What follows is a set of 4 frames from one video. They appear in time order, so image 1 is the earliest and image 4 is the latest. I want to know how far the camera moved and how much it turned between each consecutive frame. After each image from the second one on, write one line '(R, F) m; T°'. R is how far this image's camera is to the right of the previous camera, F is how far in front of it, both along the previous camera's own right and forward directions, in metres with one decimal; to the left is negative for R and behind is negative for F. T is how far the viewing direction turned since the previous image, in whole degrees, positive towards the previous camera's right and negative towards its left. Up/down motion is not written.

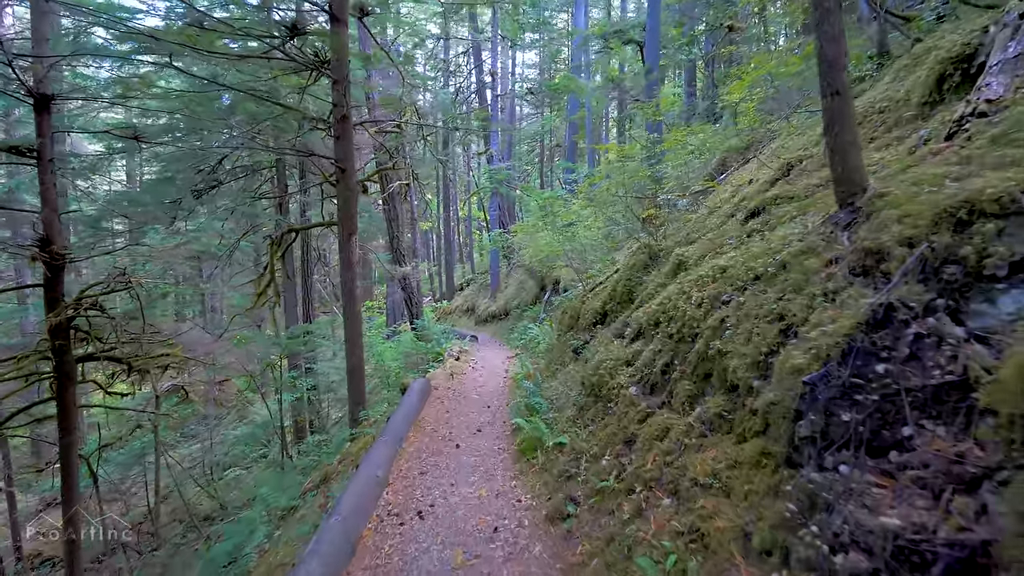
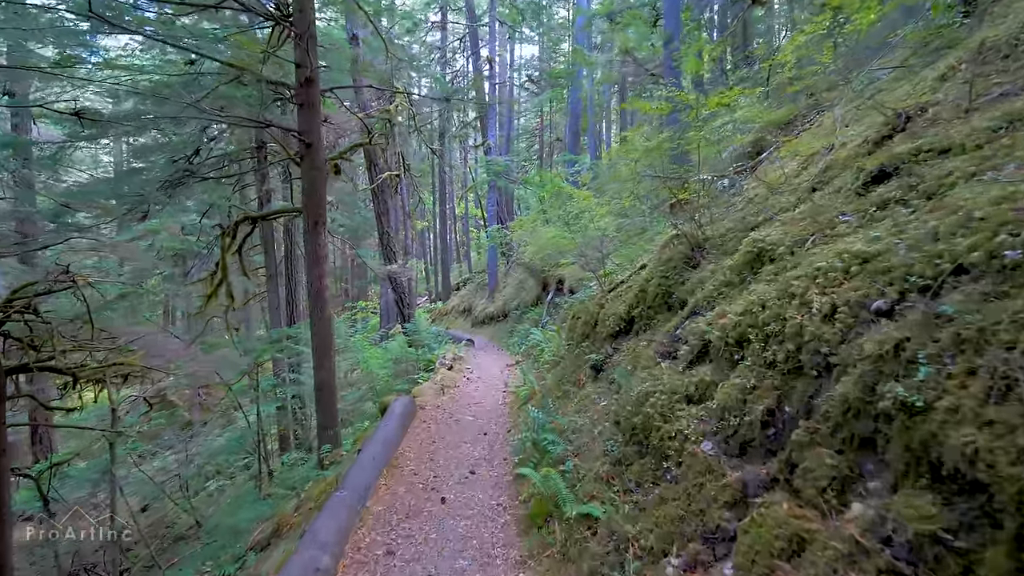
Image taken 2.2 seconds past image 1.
(0.0, +1.4) m; 0°
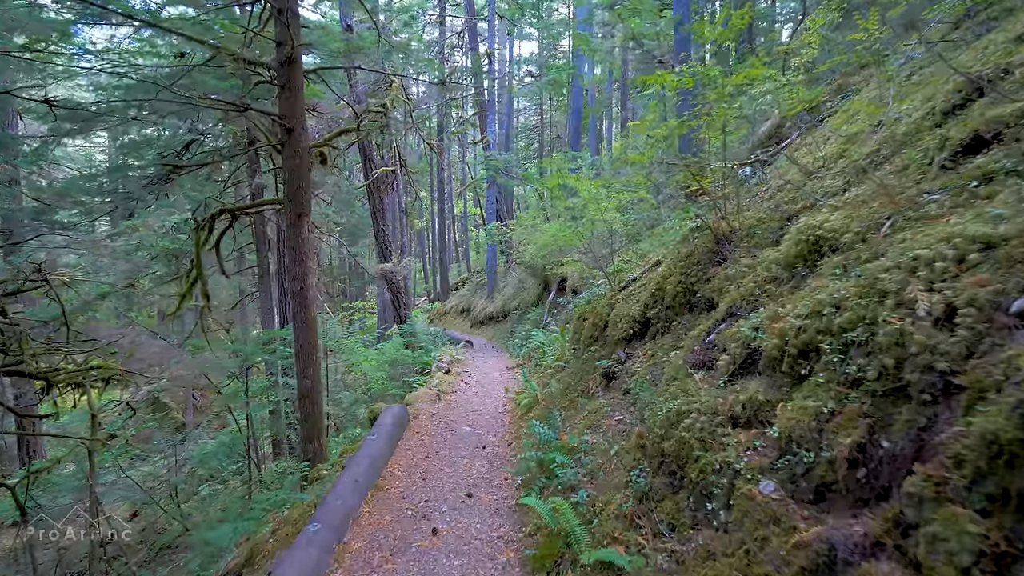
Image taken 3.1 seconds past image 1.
(0.0, +0.5) m; 0°
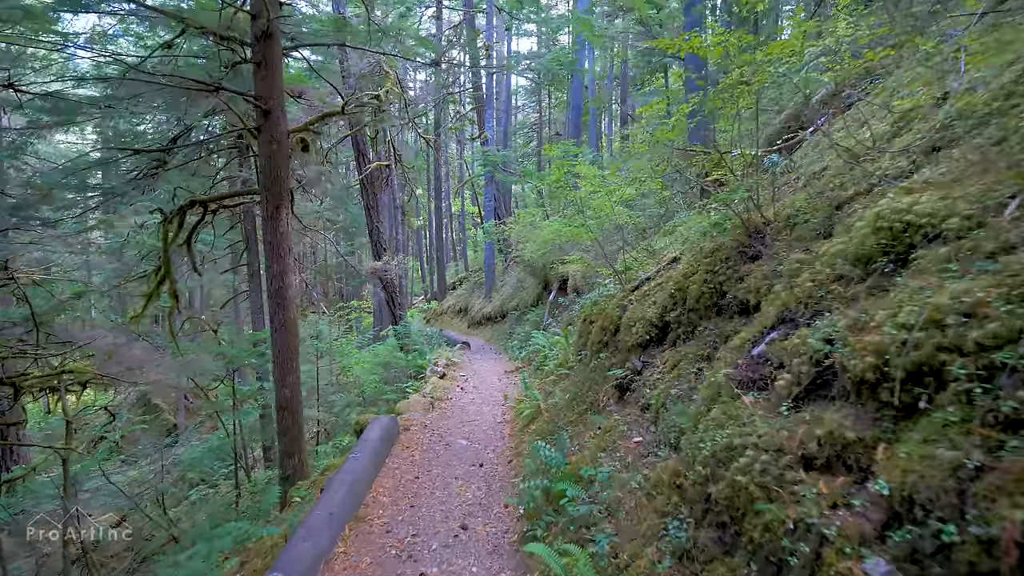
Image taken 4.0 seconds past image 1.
(0.0, +0.5) m; 0°
